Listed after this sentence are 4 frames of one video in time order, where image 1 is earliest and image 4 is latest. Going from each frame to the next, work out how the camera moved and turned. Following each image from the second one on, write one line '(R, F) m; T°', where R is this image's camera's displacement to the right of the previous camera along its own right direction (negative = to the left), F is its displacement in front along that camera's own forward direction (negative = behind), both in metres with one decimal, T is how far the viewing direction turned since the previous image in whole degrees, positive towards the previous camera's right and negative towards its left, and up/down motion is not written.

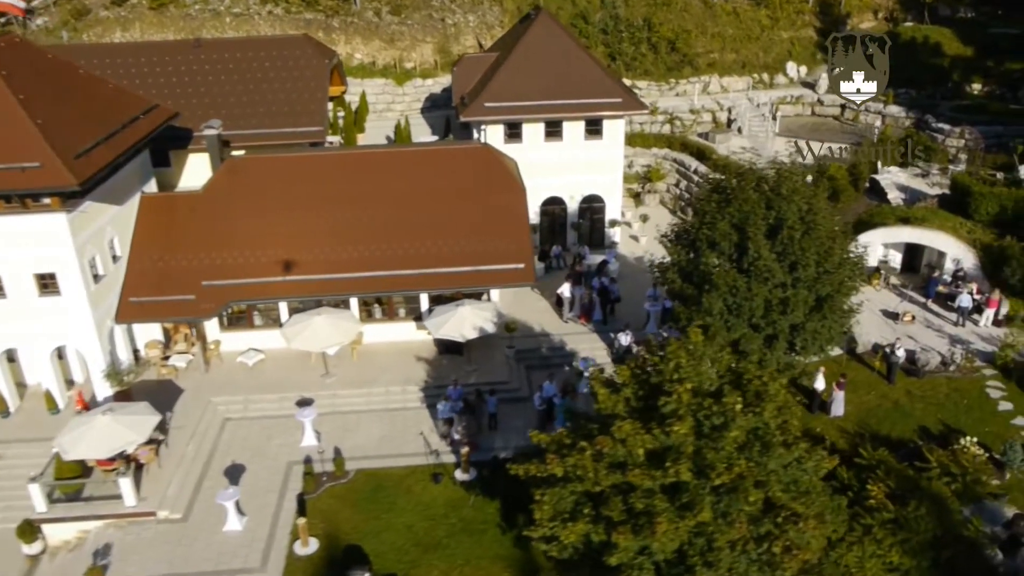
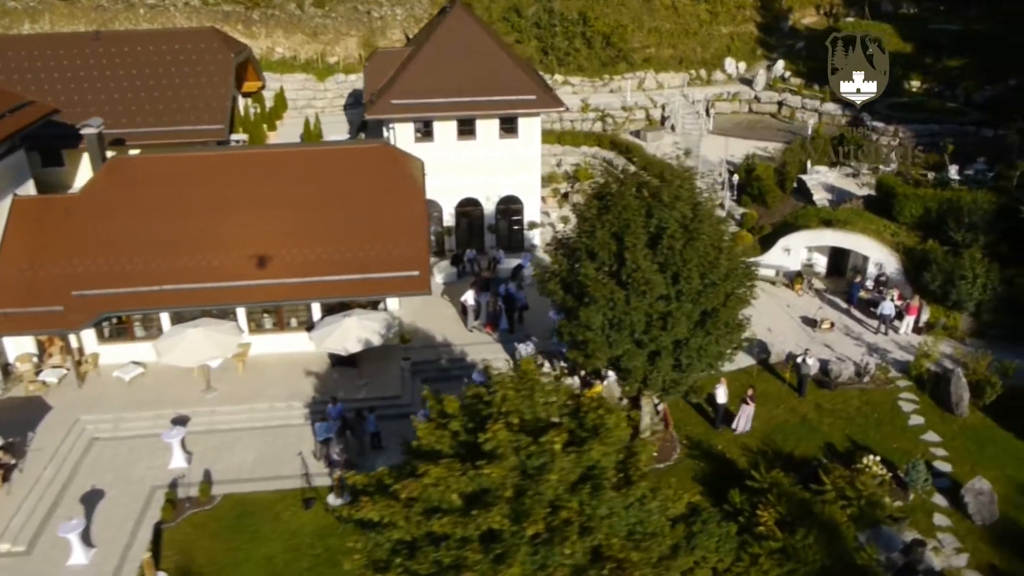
(+2.6, +1.4) m; +1°
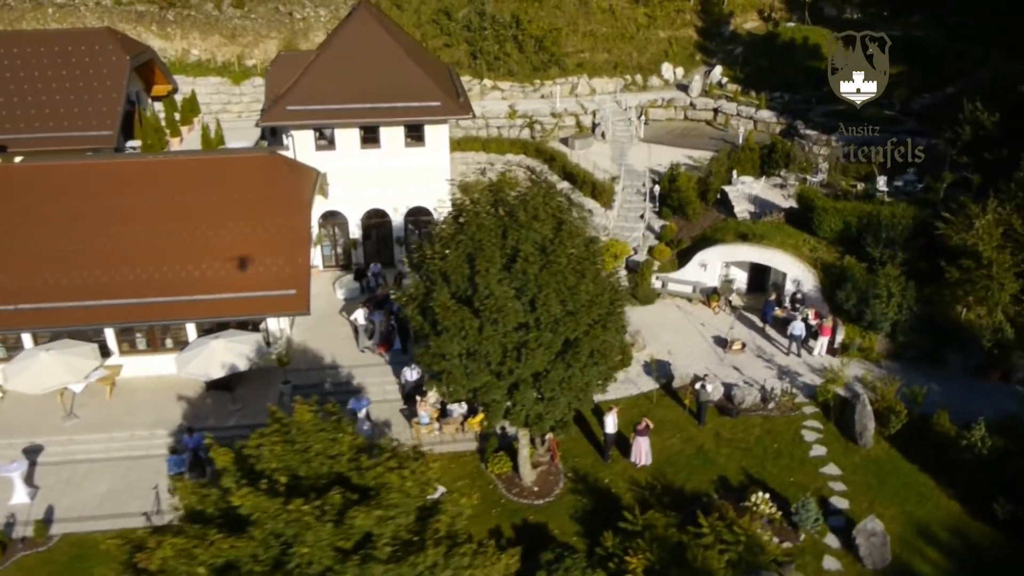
(+2.8, +1.5) m; +1°
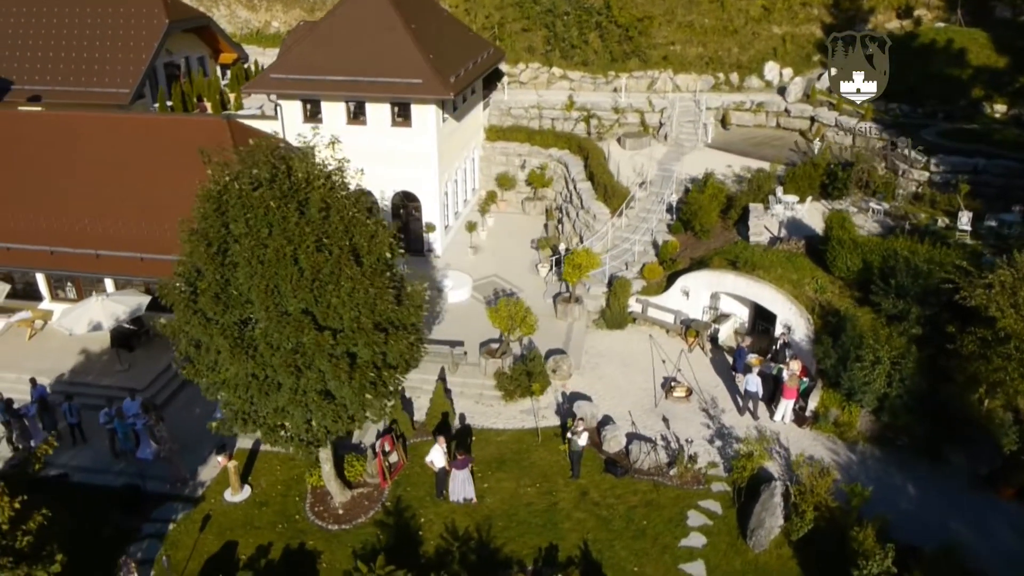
(+8.5, +4.3) m; -16°
